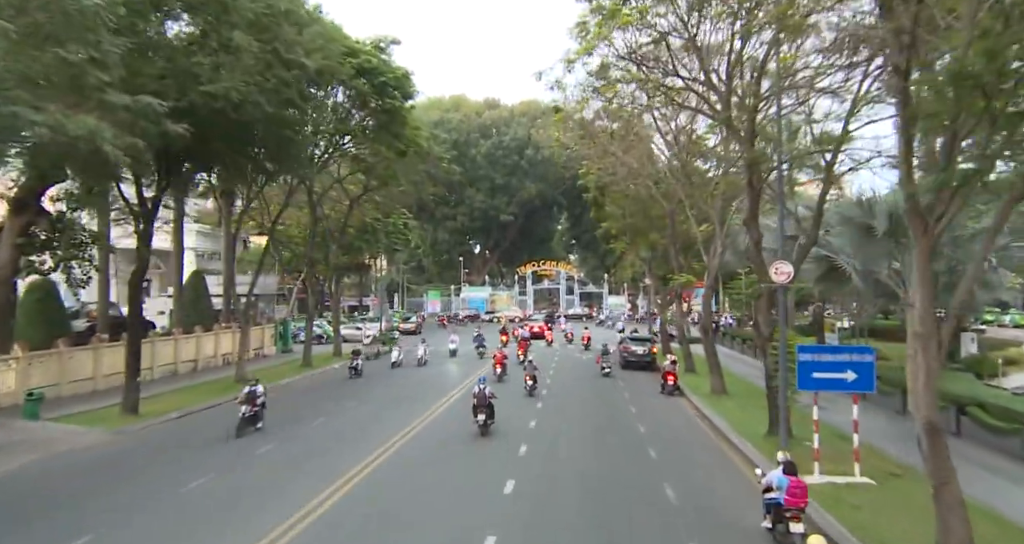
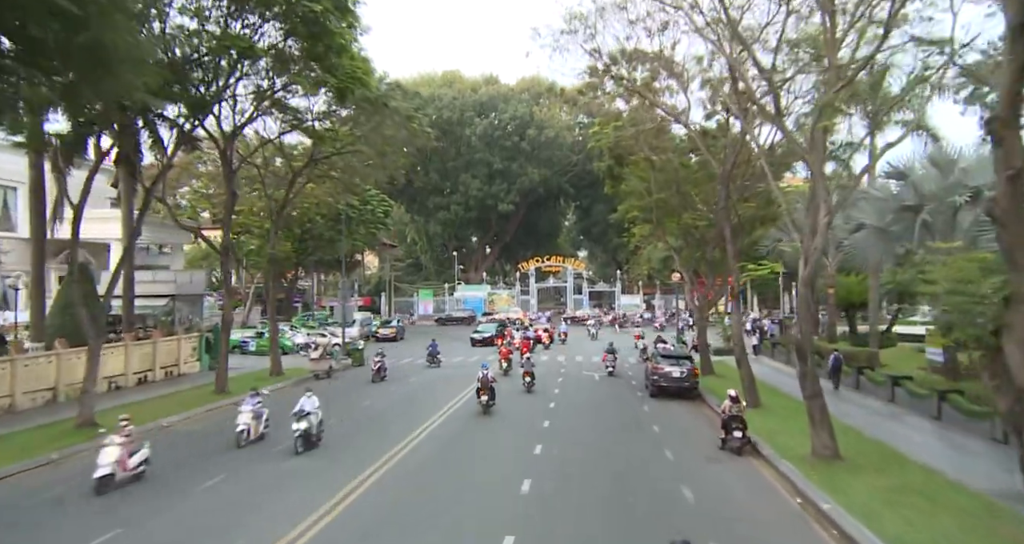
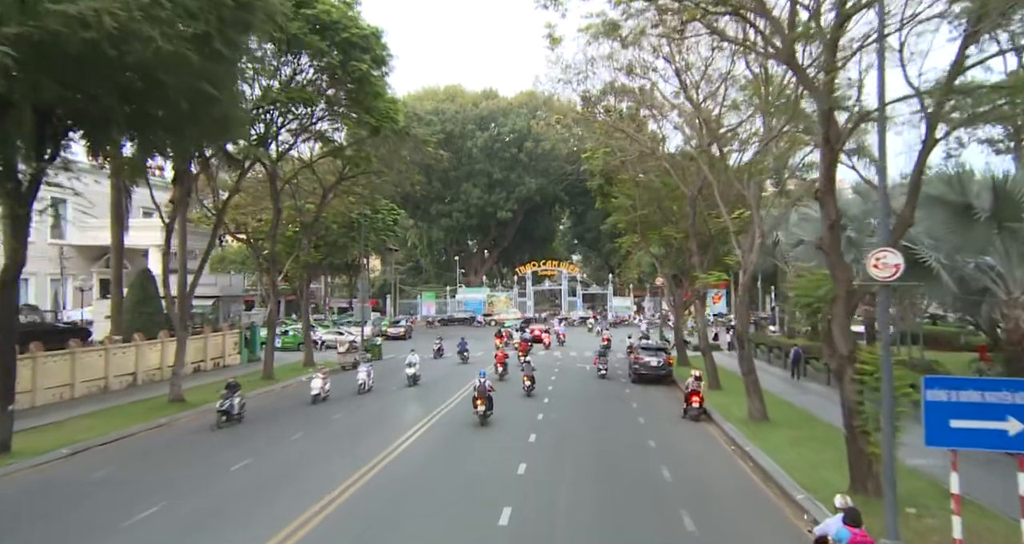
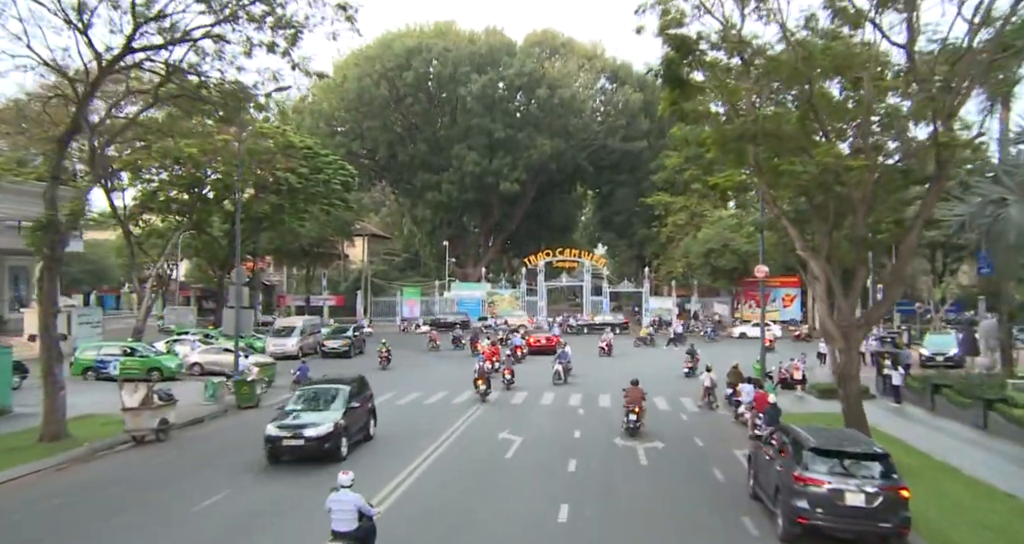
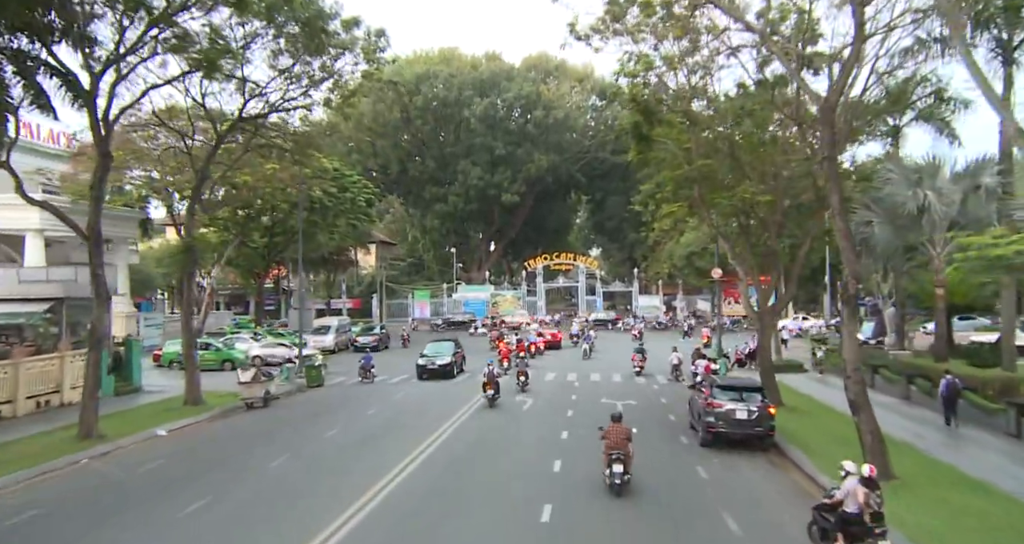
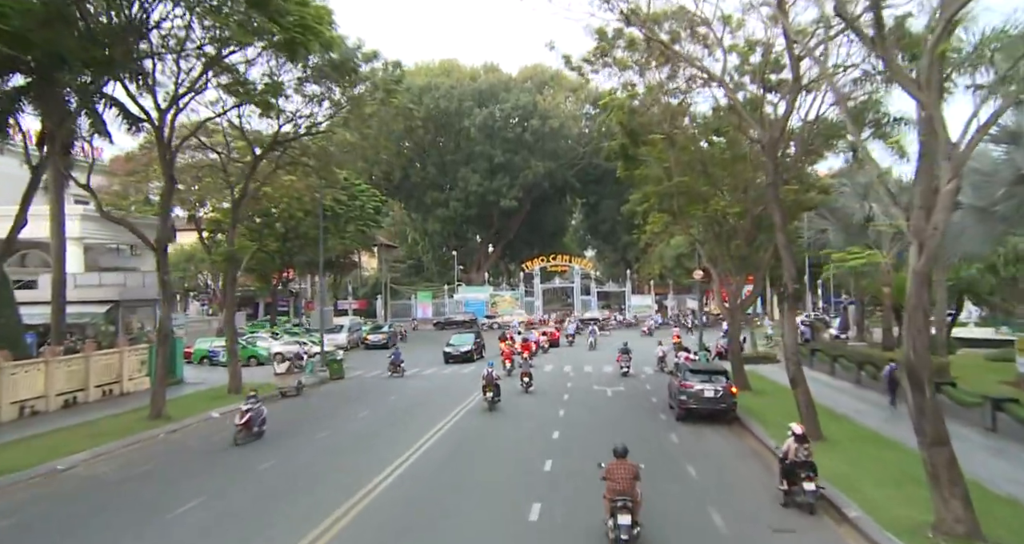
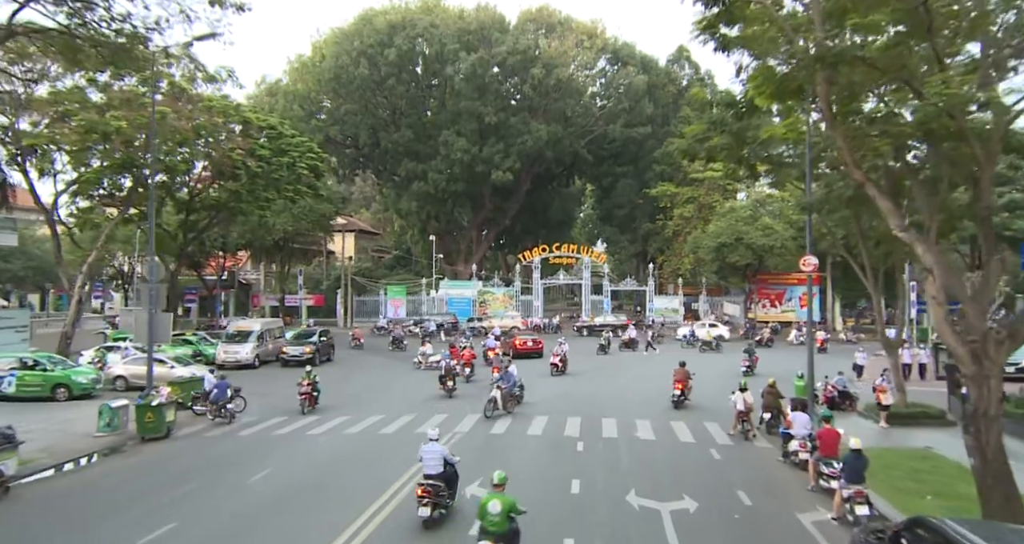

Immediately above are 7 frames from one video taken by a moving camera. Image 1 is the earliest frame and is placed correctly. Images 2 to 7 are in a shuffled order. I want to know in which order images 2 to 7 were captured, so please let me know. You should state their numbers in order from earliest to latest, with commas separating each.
3, 2, 6, 5, 4, 7
